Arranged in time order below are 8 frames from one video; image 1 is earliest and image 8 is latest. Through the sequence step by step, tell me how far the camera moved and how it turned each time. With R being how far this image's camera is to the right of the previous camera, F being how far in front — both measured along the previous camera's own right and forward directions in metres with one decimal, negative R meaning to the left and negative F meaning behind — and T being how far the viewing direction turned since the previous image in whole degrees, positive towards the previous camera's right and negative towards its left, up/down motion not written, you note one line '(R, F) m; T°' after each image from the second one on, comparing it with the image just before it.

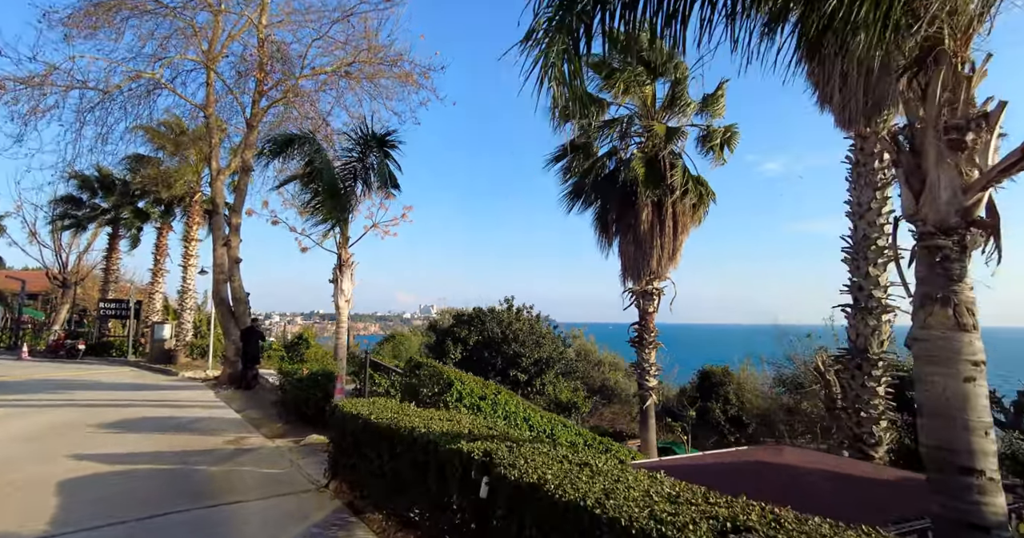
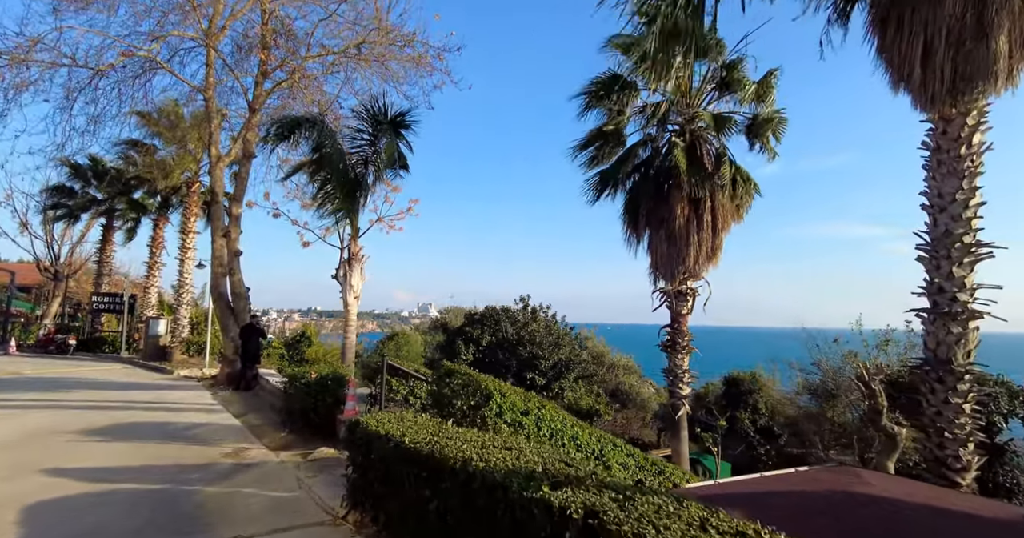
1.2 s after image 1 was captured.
(-0.4, +0.8) m; 0°
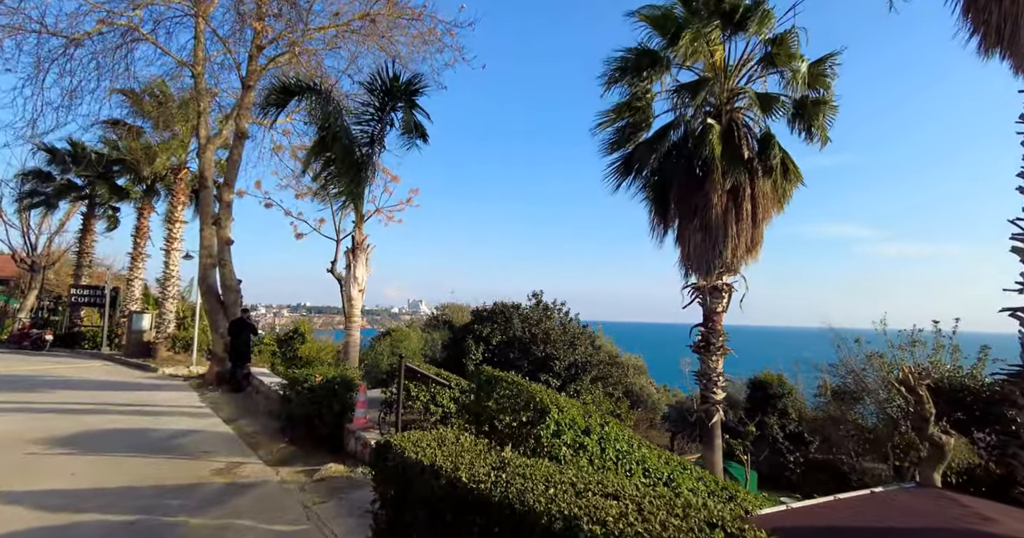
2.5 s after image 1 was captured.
(-0.5, +0.8) m; +1°
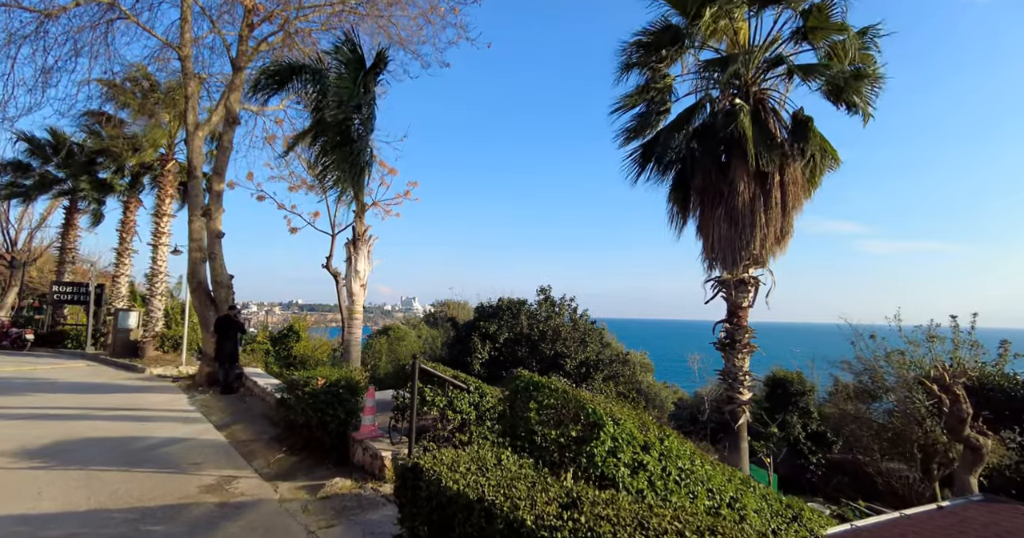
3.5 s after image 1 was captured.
(-0.3, +0.6) m; +1°
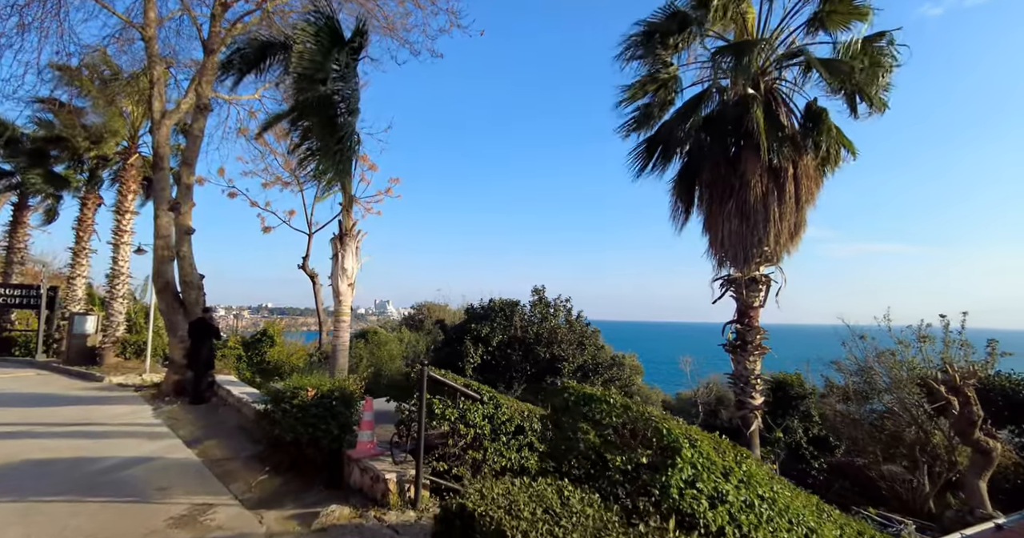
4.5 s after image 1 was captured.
(-0.4, +0.6) m; +3°
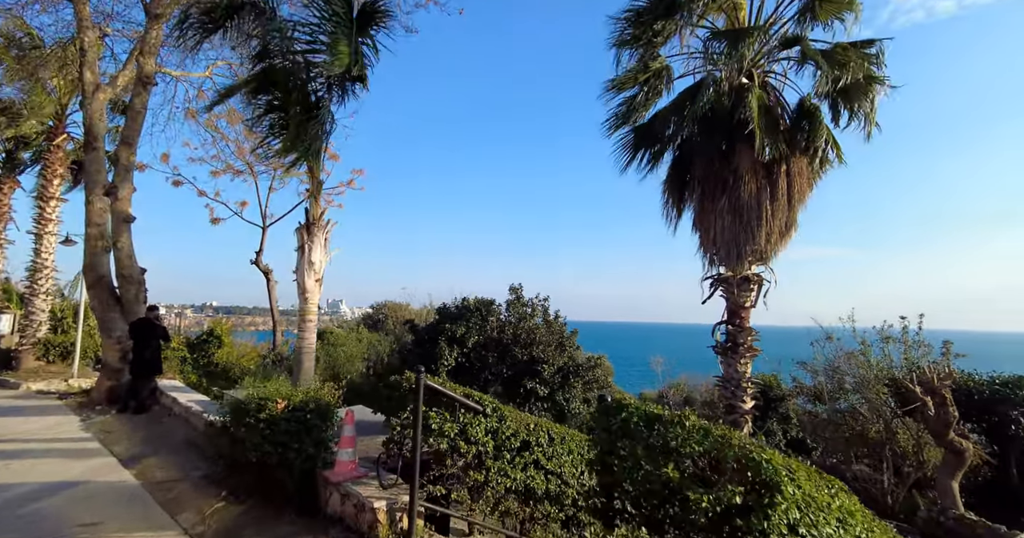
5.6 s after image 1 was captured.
(-0.4, +0.6) m; +5°
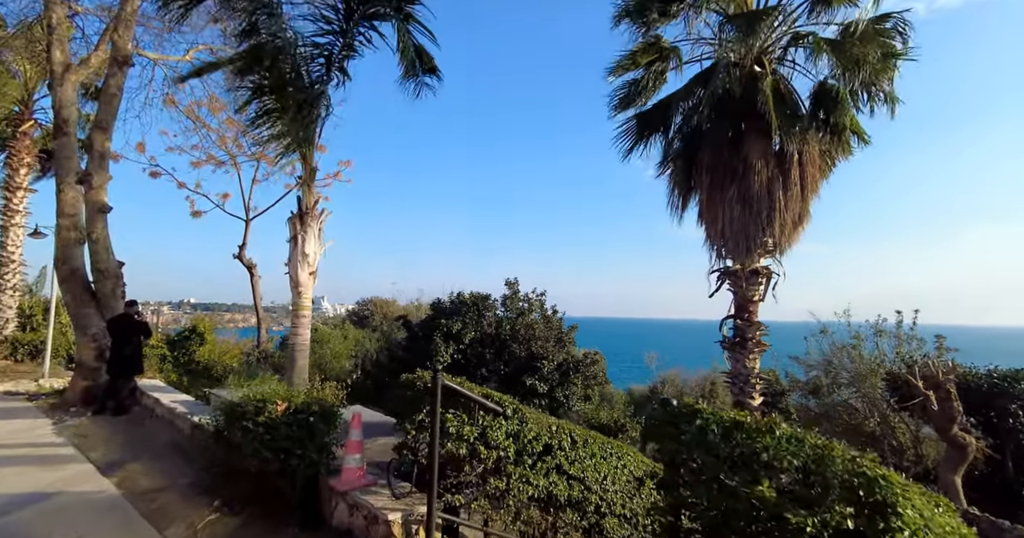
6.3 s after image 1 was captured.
(-0.3, +0.3) m; +2°
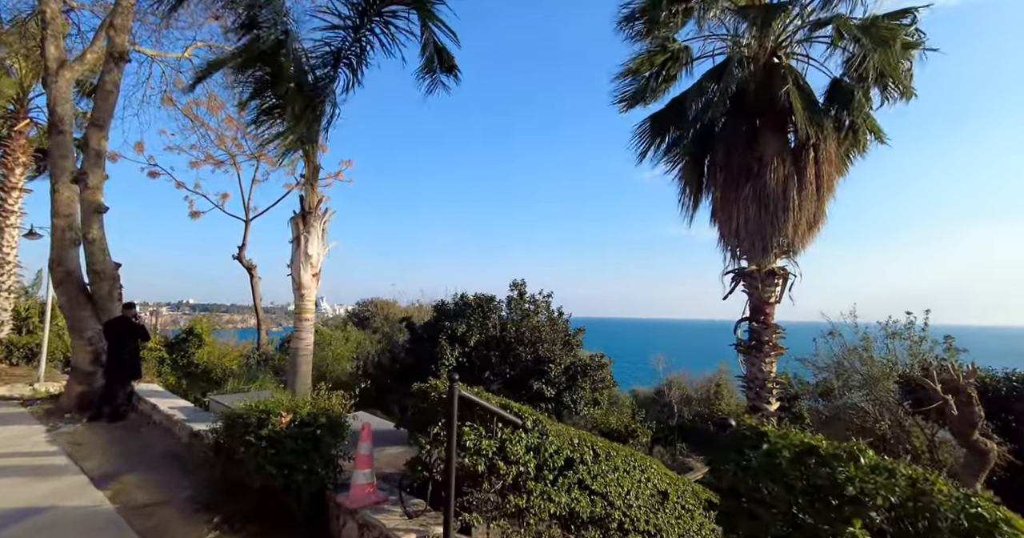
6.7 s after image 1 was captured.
(-0.1, +0.2) m; 0°
